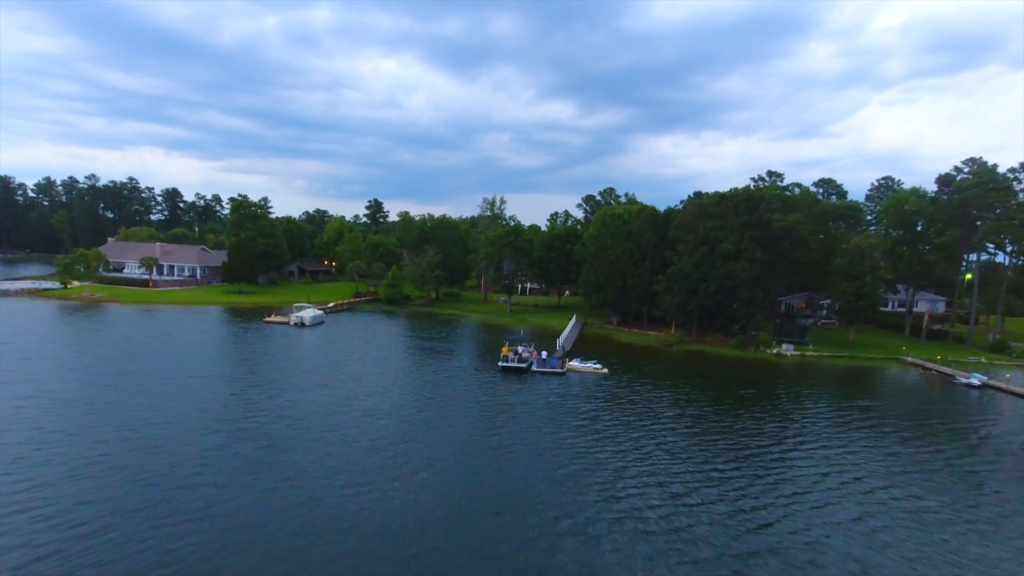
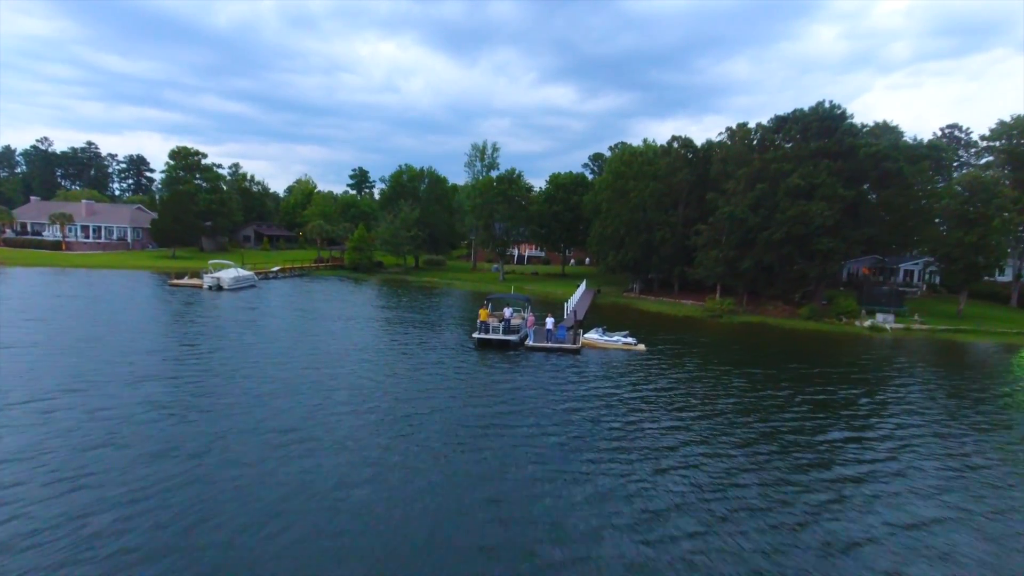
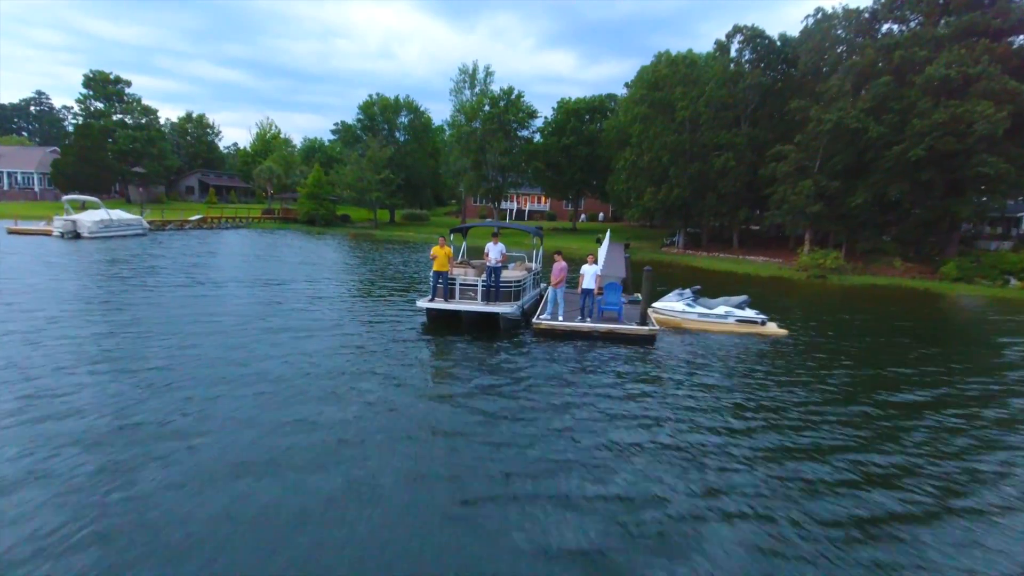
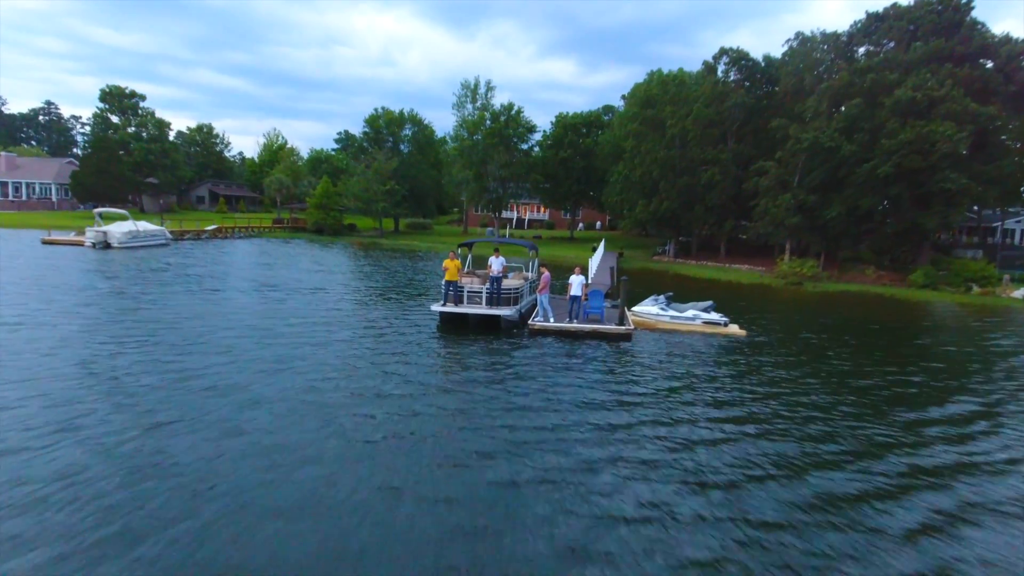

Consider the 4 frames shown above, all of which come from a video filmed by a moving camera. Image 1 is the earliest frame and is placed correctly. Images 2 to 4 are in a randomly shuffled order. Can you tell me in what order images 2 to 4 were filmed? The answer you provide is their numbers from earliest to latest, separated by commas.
2, 4, 3
